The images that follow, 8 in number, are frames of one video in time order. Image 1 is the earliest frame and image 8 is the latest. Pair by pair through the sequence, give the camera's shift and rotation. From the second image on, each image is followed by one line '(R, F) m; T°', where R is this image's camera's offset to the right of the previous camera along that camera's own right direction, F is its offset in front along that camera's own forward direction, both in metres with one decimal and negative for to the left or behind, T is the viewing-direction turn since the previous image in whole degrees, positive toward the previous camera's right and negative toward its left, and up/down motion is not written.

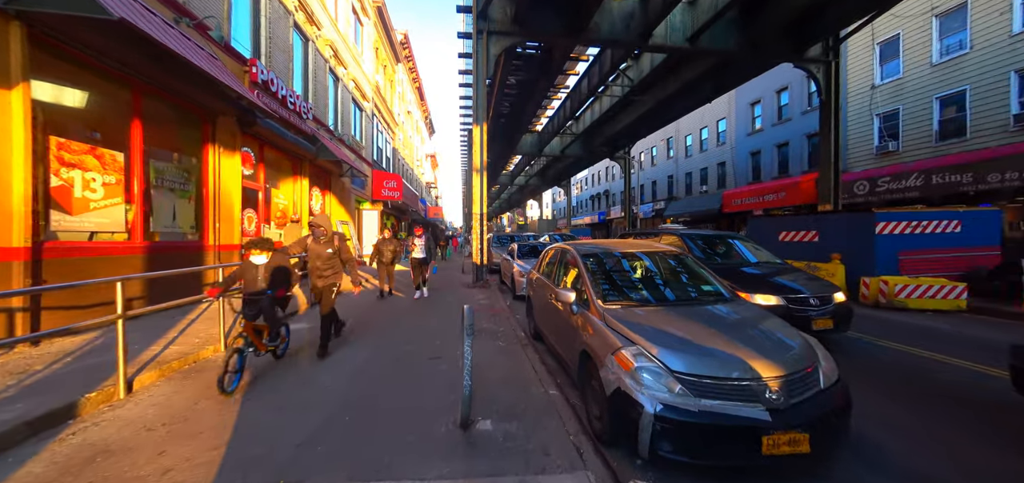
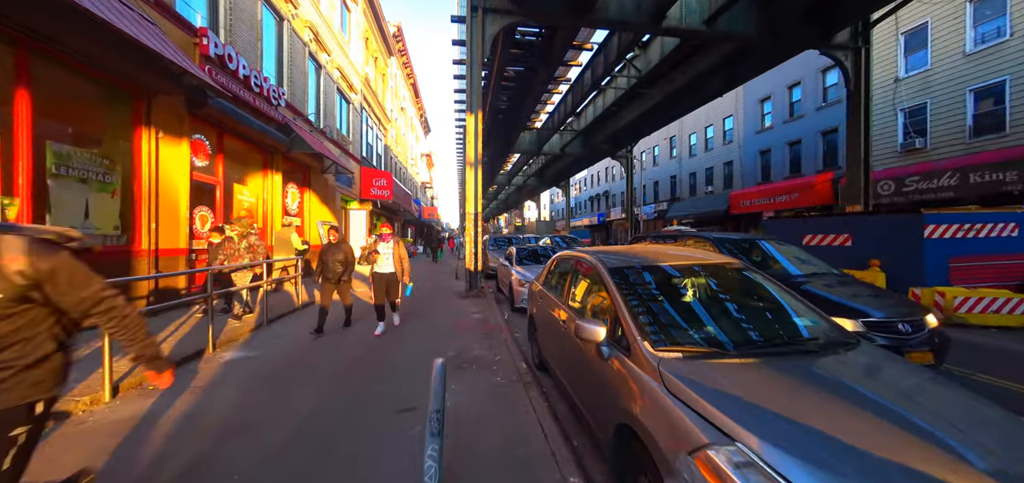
(0.0, +1.3) m; +1°
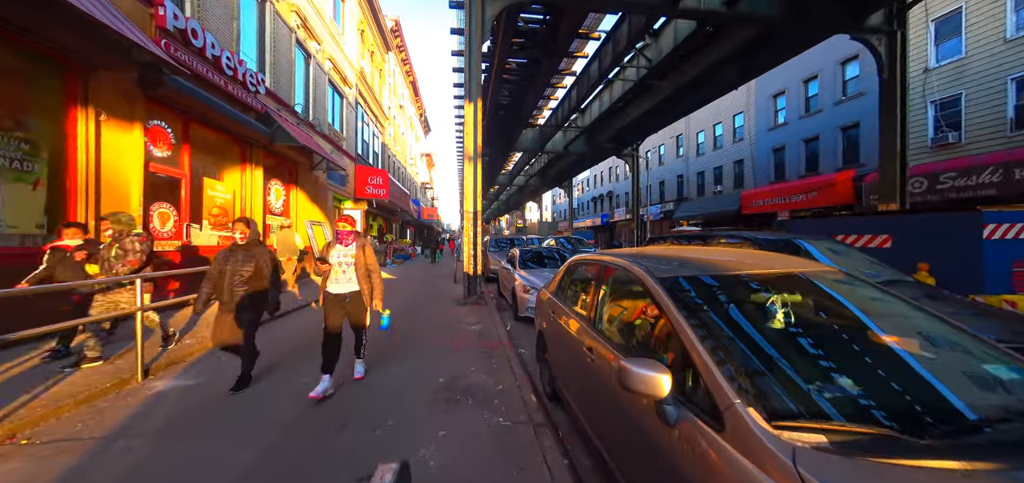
(0.0, +1.0) m; 0°
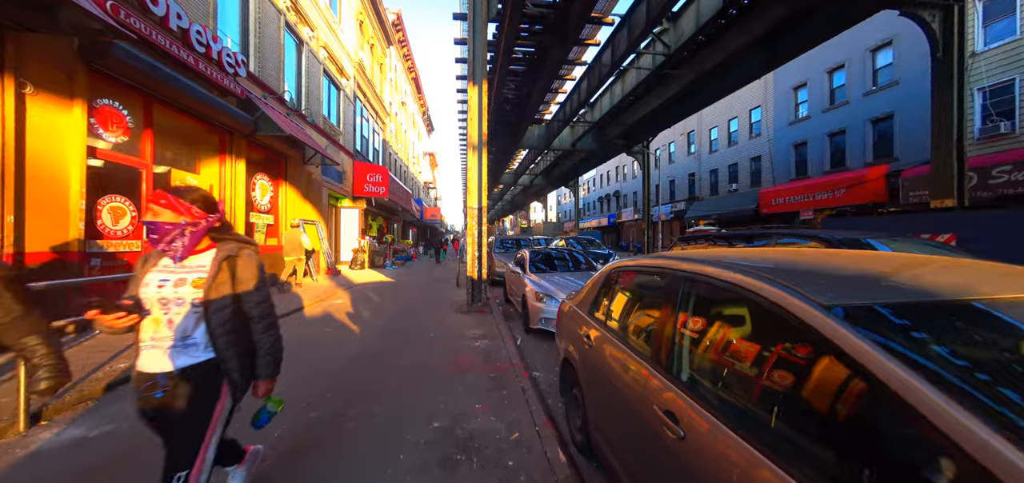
(-0.1, +1.0) m; -1°
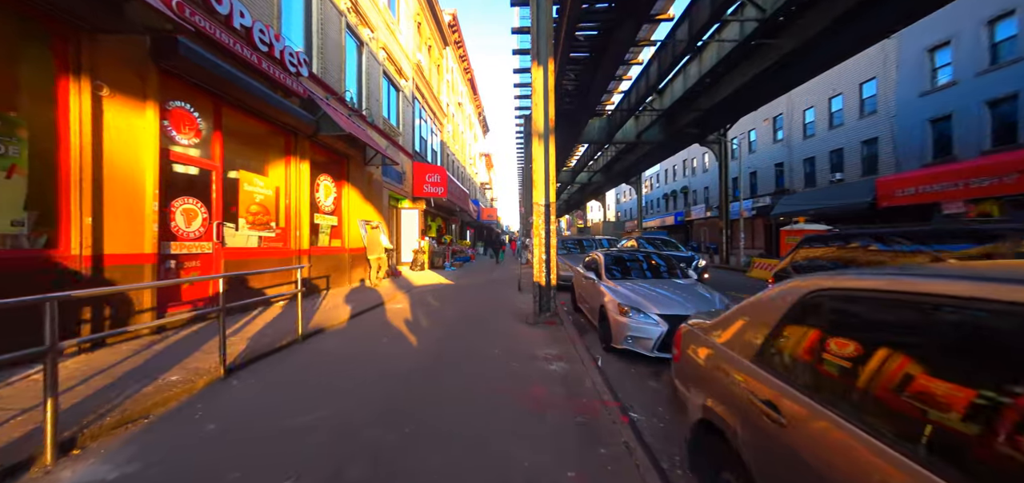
(-0.4, +1.0) m; -9°
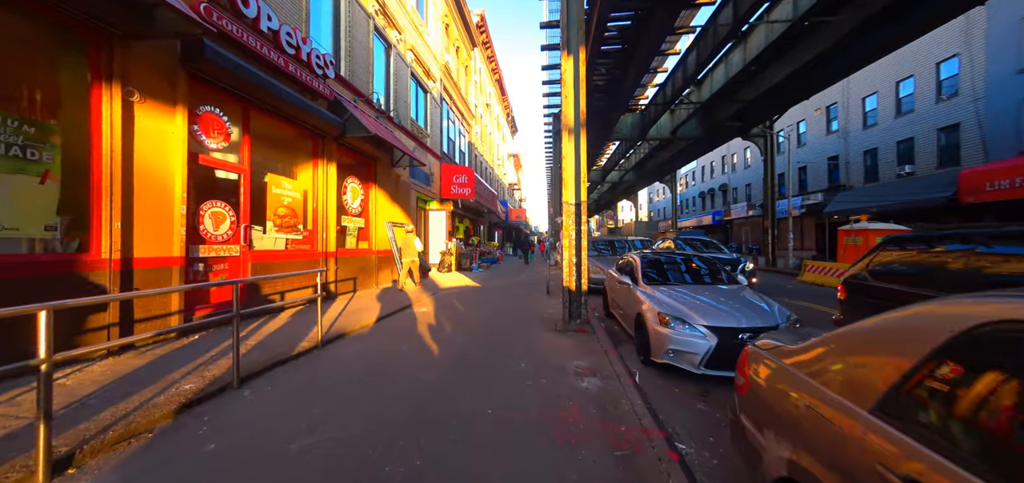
(0.0, +0.4) m; -5°
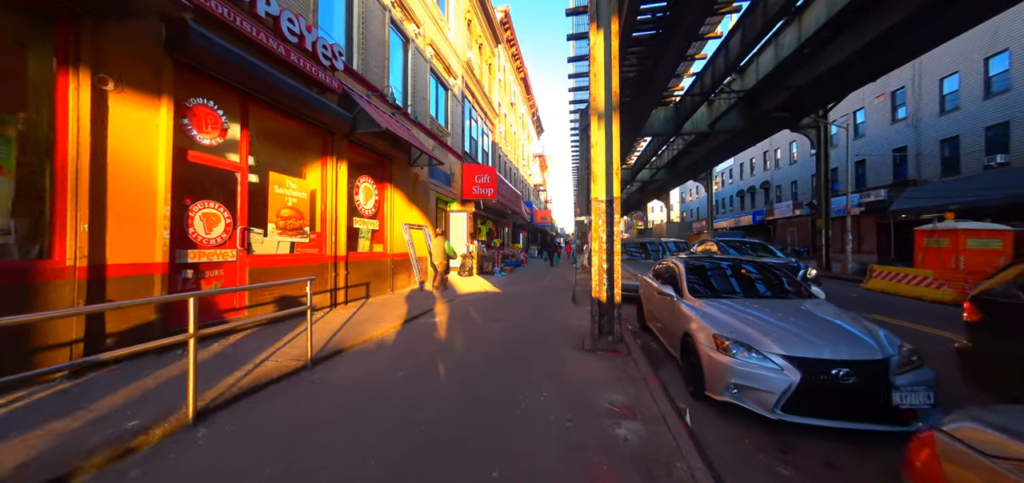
(+0.1, +0.9) m; -4°
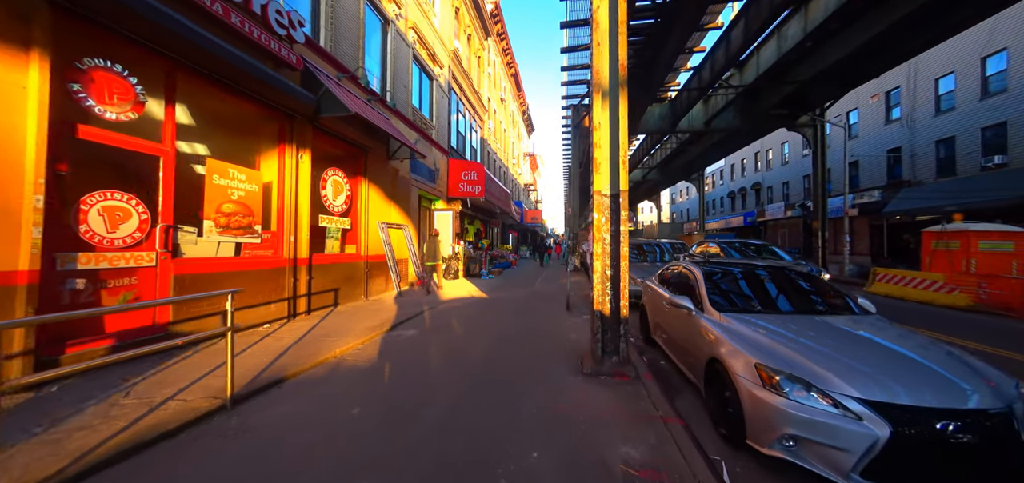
(+0.1, +1.0) m; +2°
